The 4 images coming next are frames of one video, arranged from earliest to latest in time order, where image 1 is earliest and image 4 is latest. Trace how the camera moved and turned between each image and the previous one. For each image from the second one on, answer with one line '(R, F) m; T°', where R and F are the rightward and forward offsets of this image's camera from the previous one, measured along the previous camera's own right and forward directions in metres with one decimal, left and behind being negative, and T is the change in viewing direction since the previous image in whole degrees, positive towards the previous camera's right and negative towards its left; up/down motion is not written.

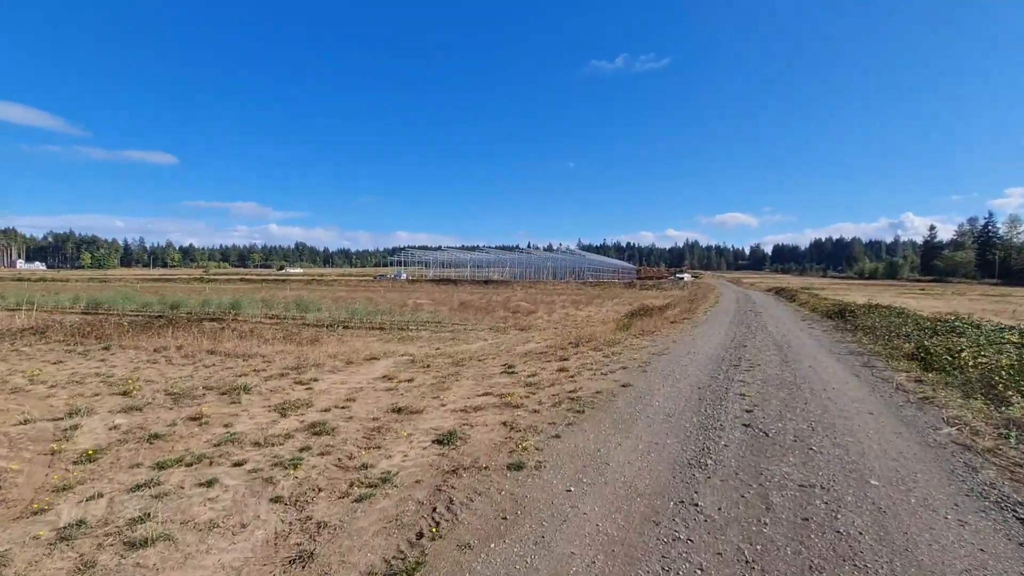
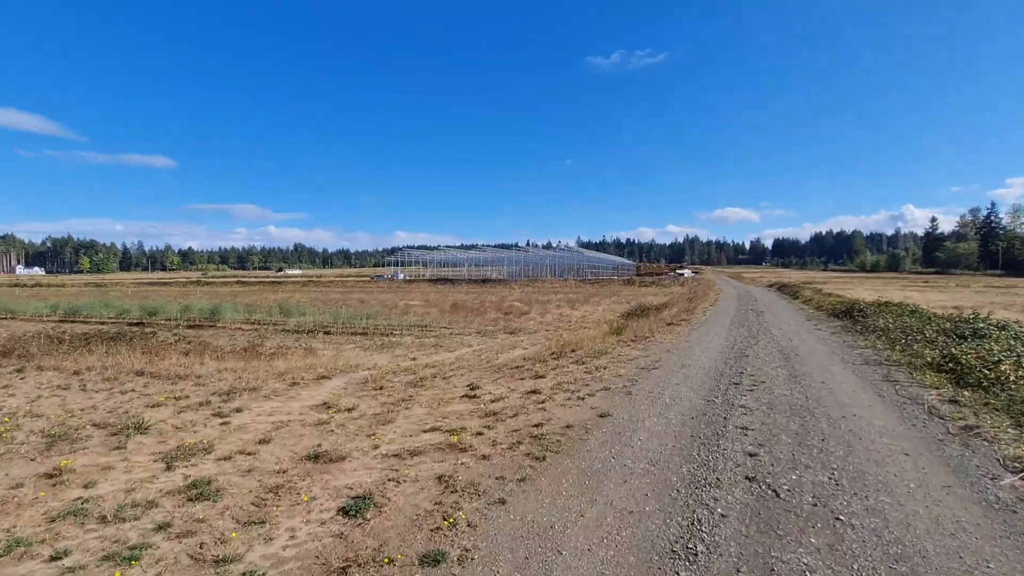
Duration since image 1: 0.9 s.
(+0.6, +1.4) m; 0°
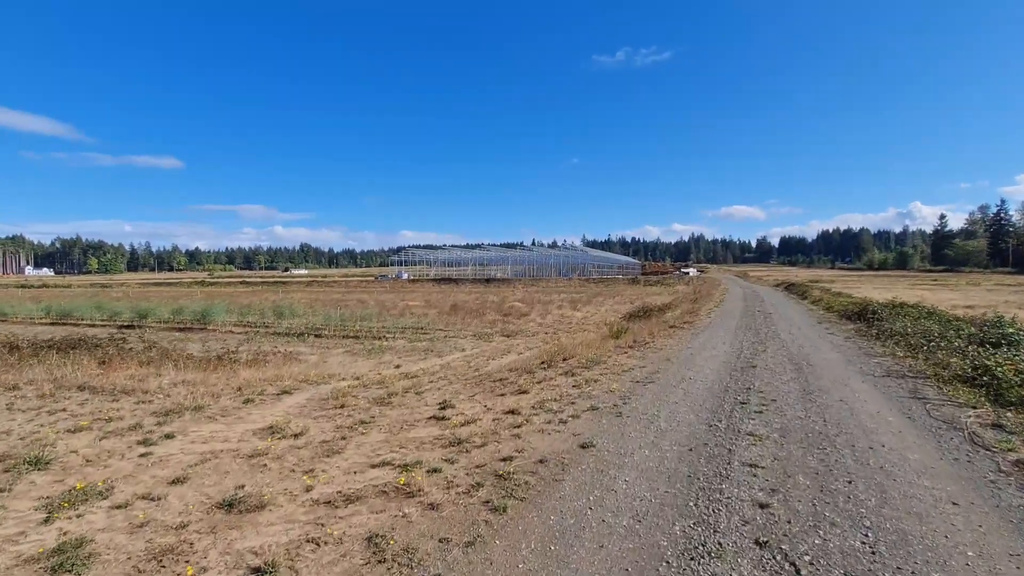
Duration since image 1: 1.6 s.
(+0.5, +1.0) m; -1°
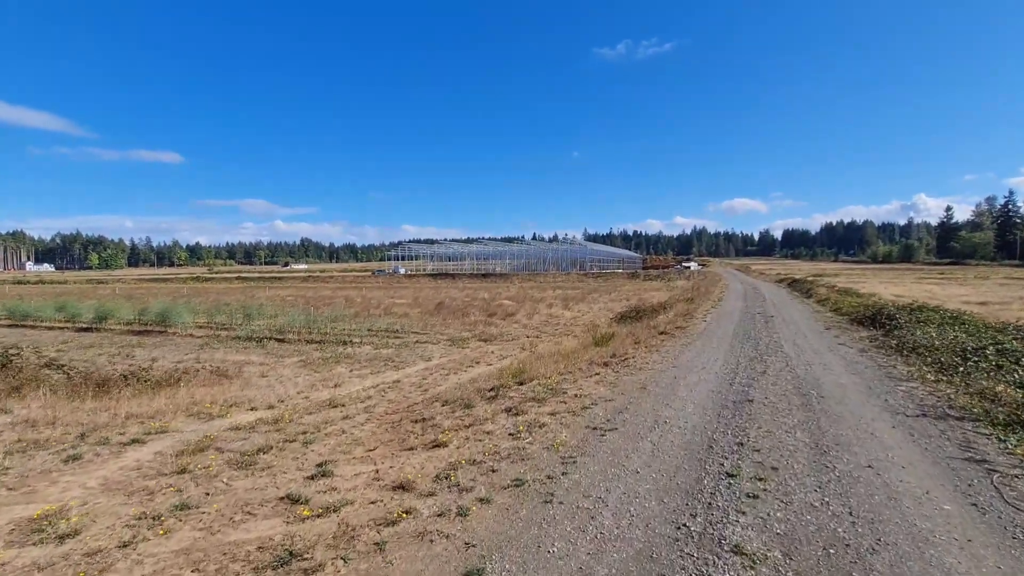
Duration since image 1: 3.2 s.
(+1.1, +2.2) m; 0°
